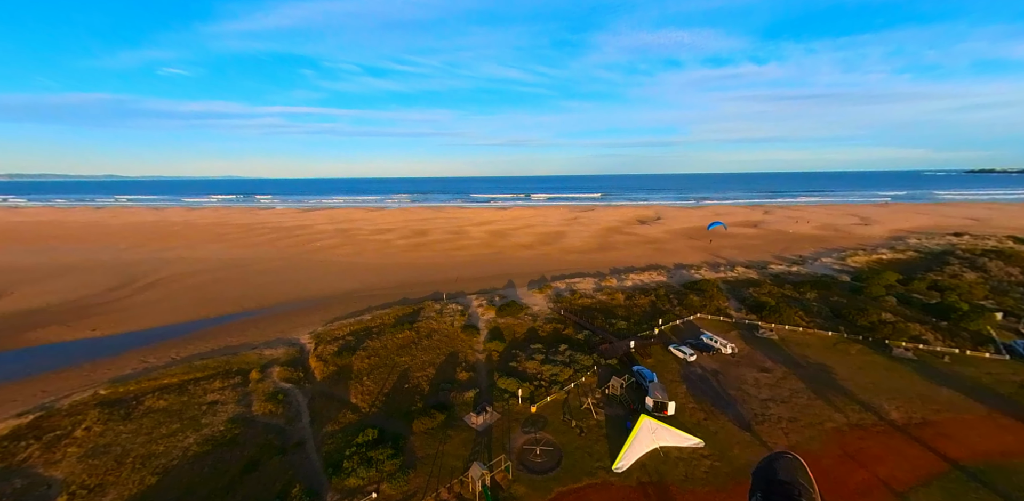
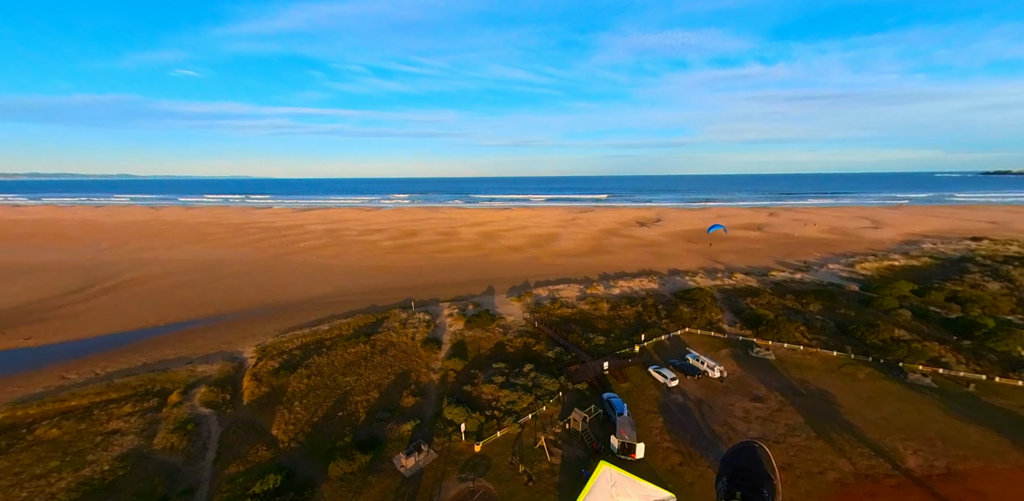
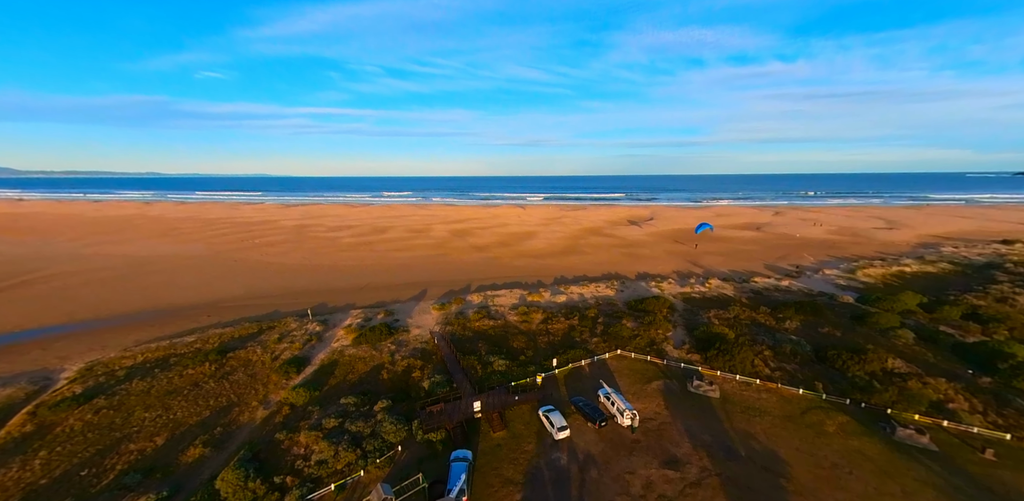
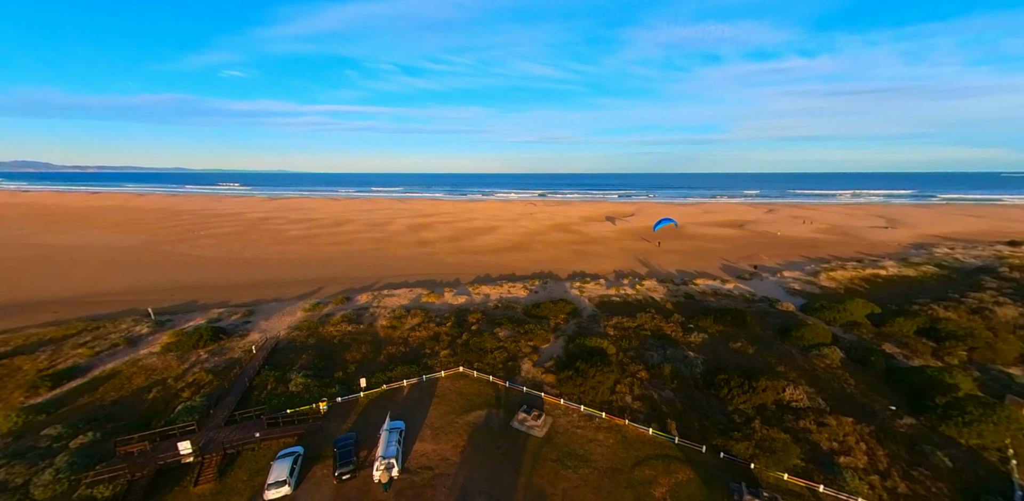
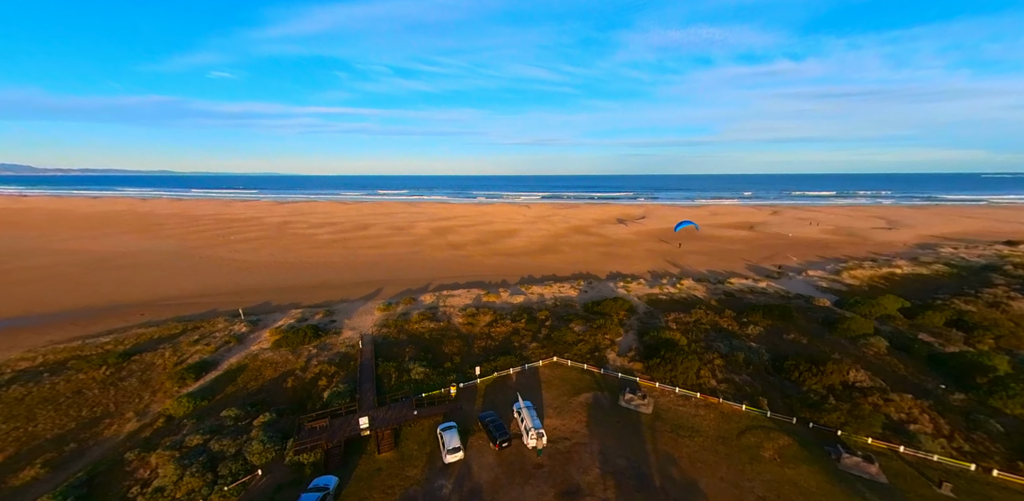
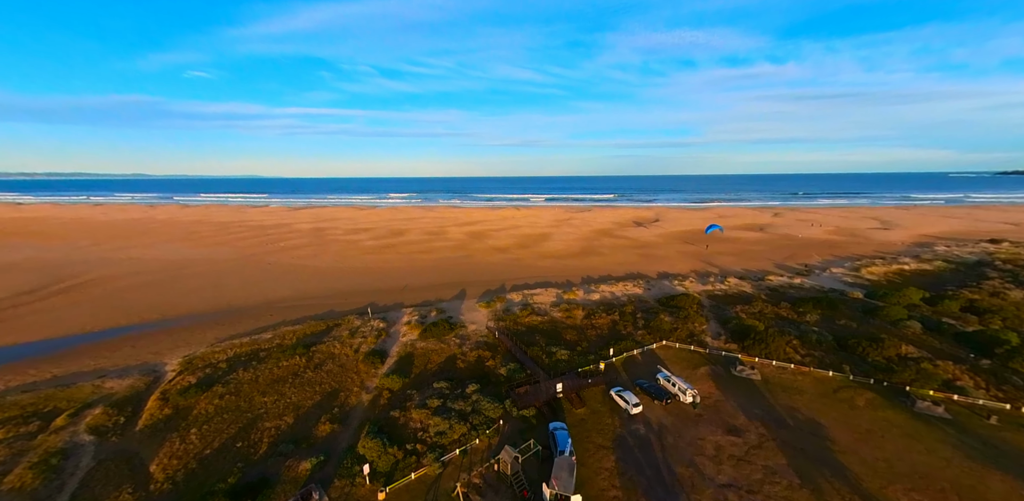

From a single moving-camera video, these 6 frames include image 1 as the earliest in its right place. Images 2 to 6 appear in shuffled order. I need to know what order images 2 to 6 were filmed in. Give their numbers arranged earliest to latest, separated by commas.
2, 6, 3, 5, 4
